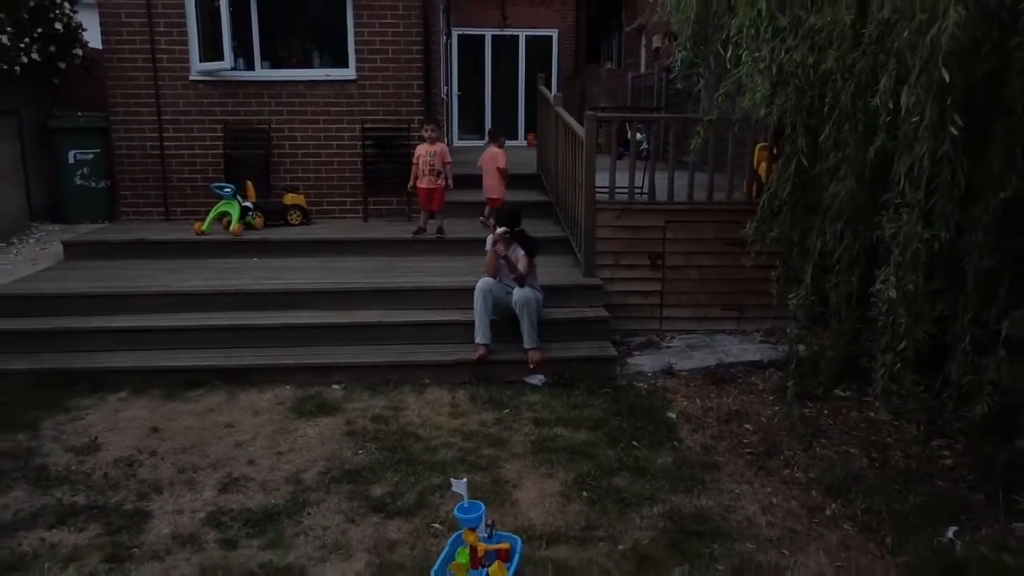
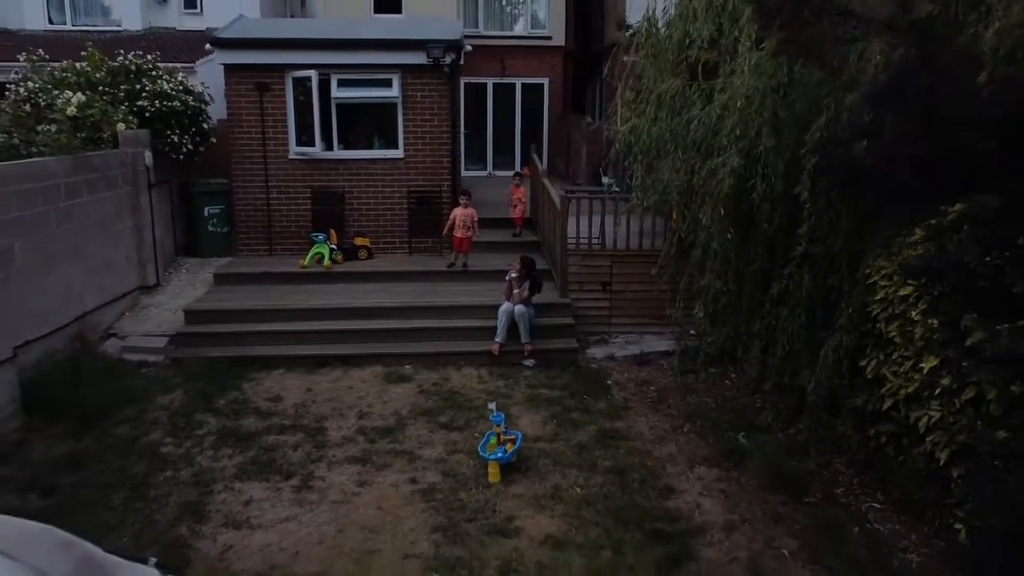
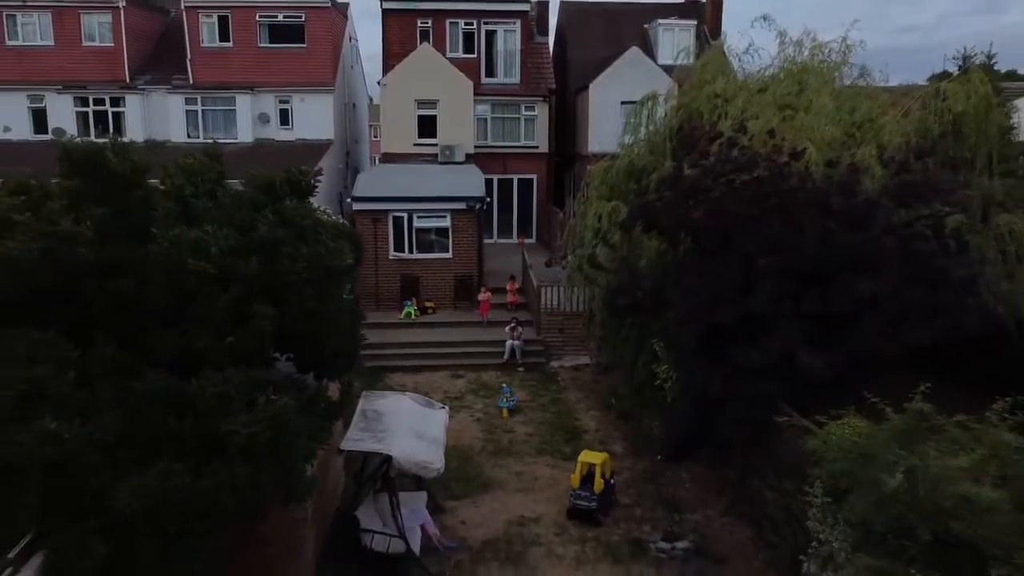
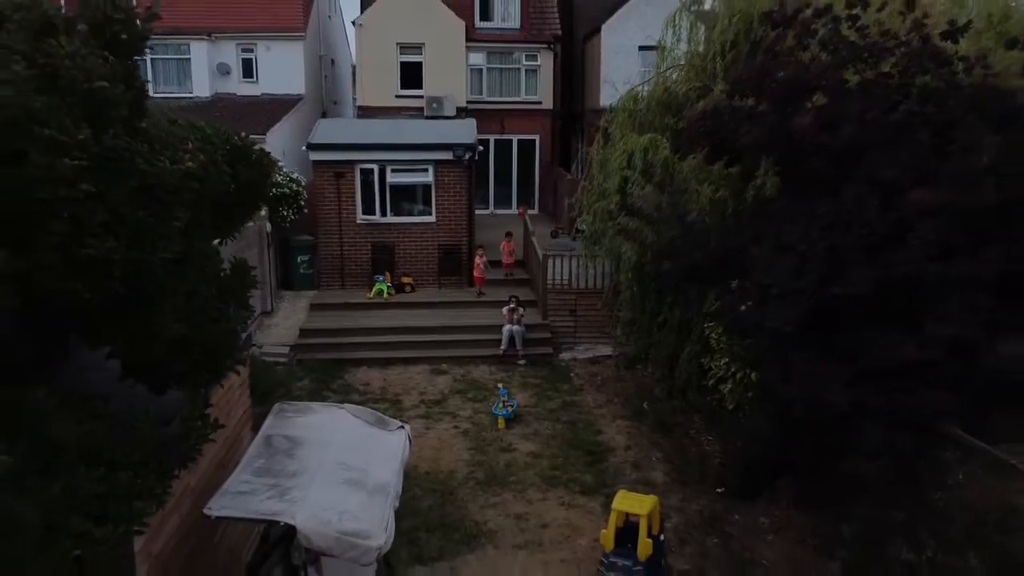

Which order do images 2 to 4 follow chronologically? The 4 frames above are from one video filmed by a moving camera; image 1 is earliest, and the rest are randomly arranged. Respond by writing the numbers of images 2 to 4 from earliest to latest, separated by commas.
2, 4, 3
